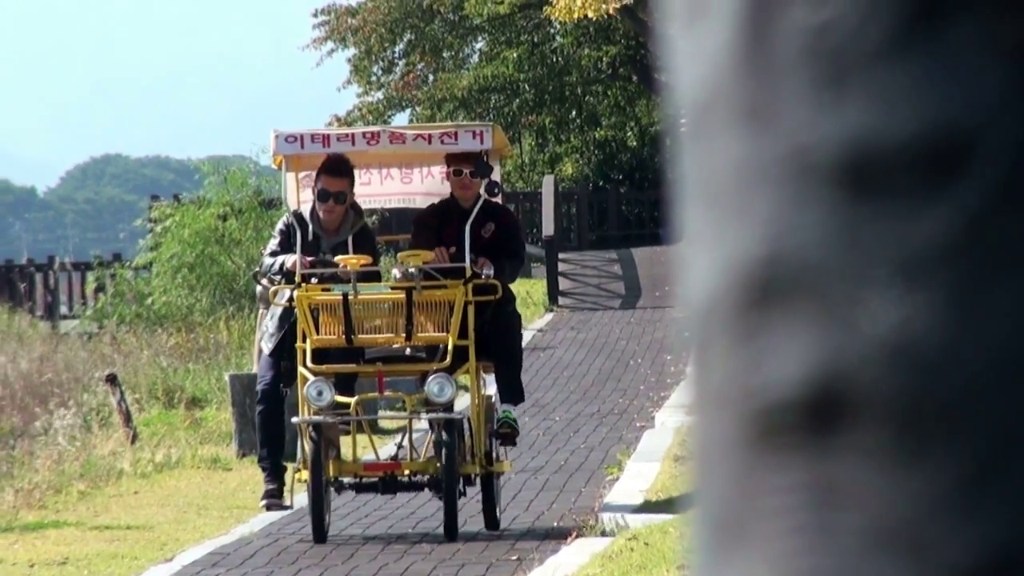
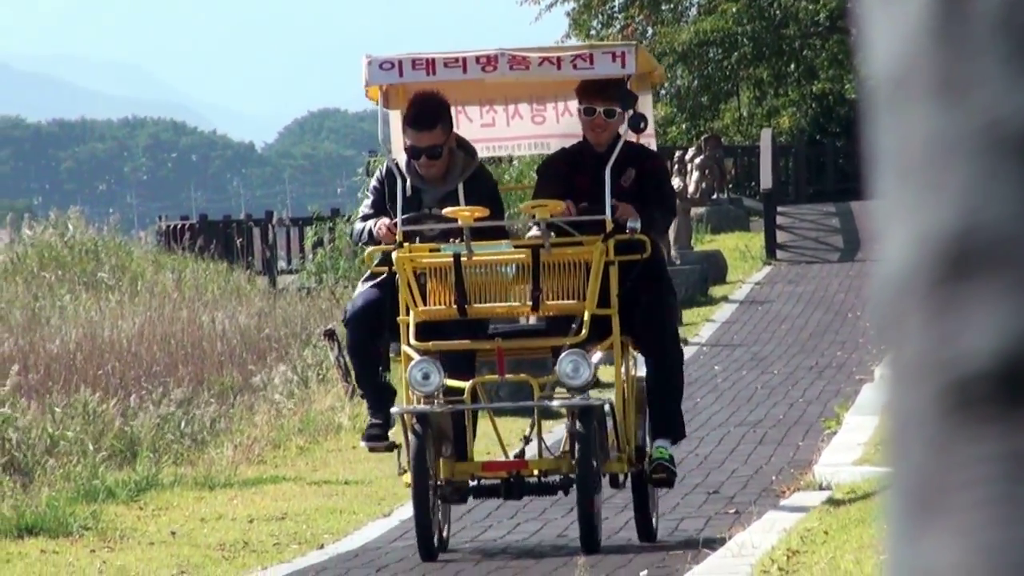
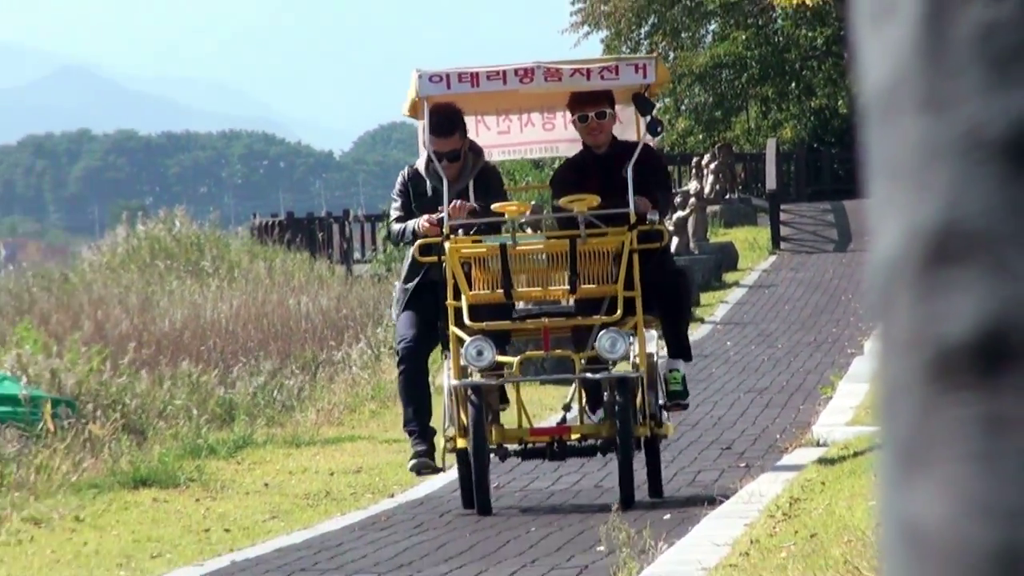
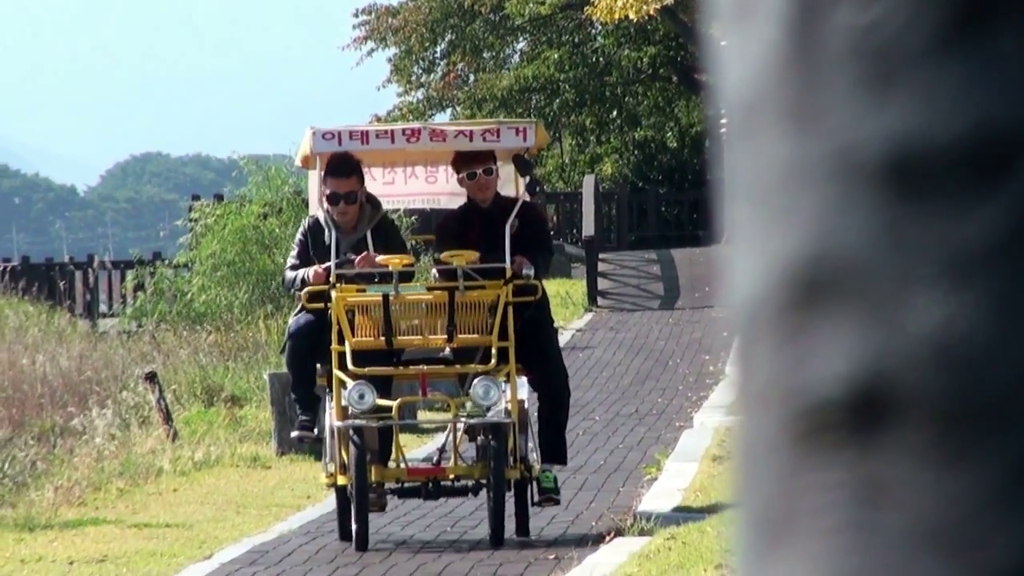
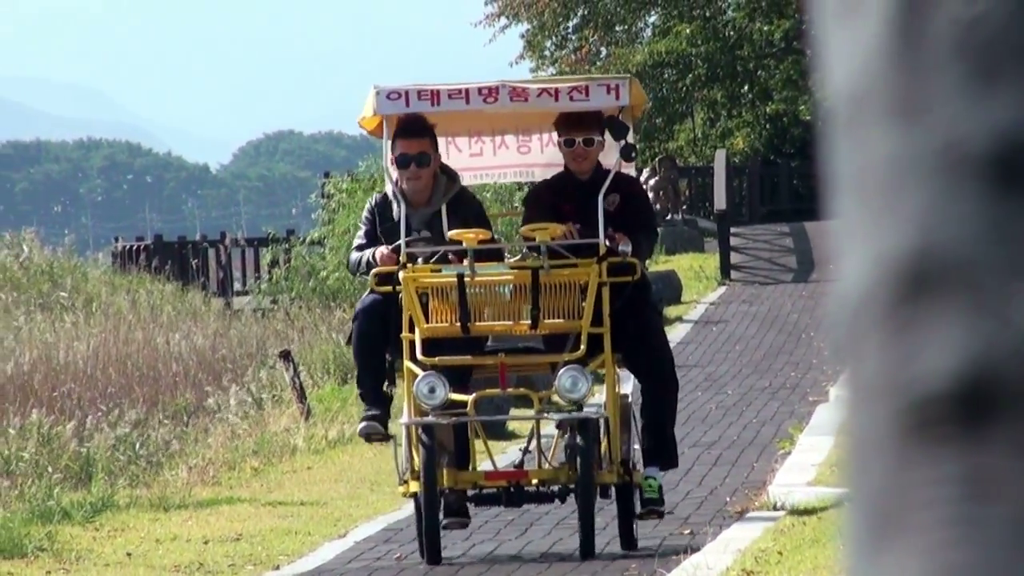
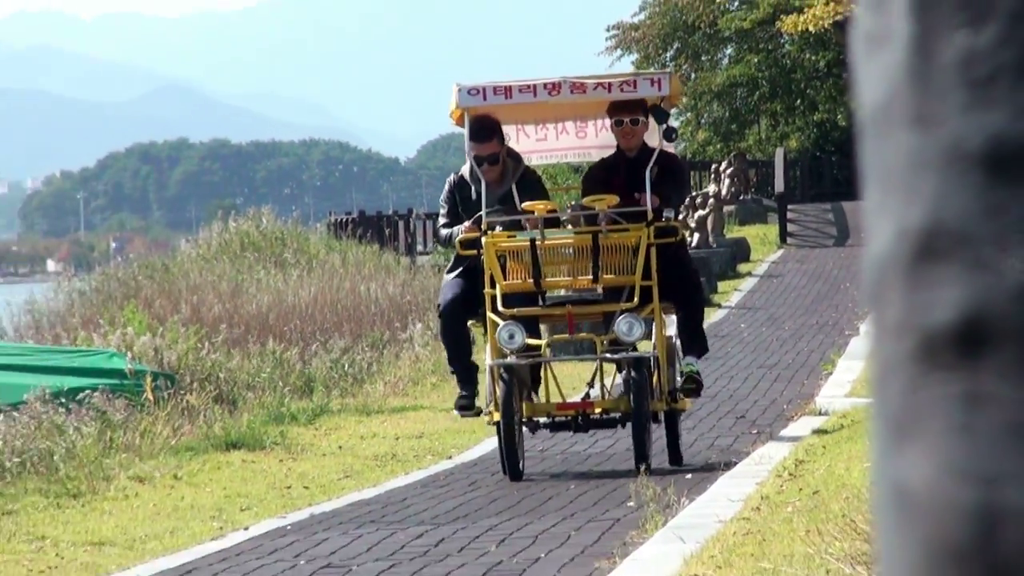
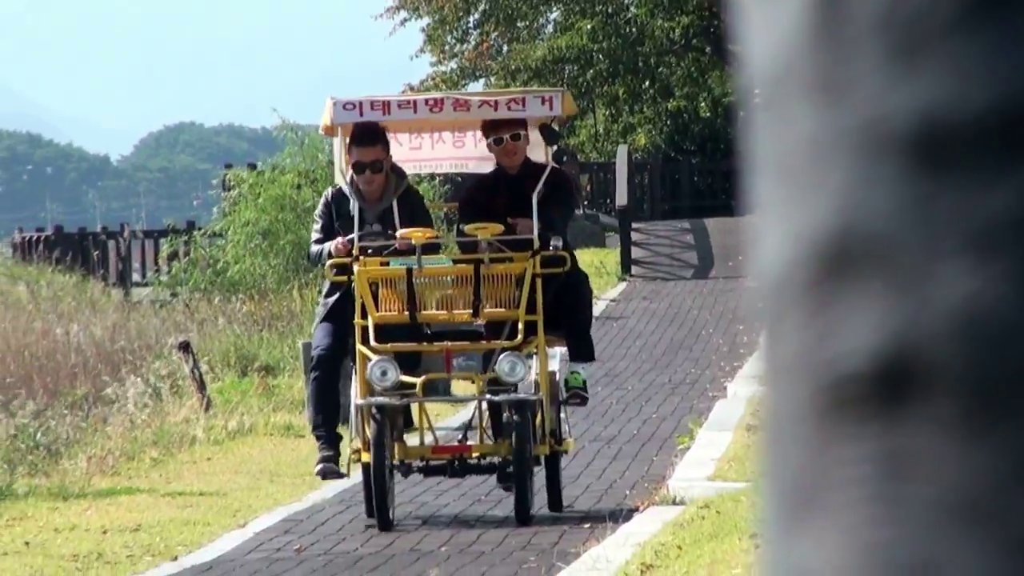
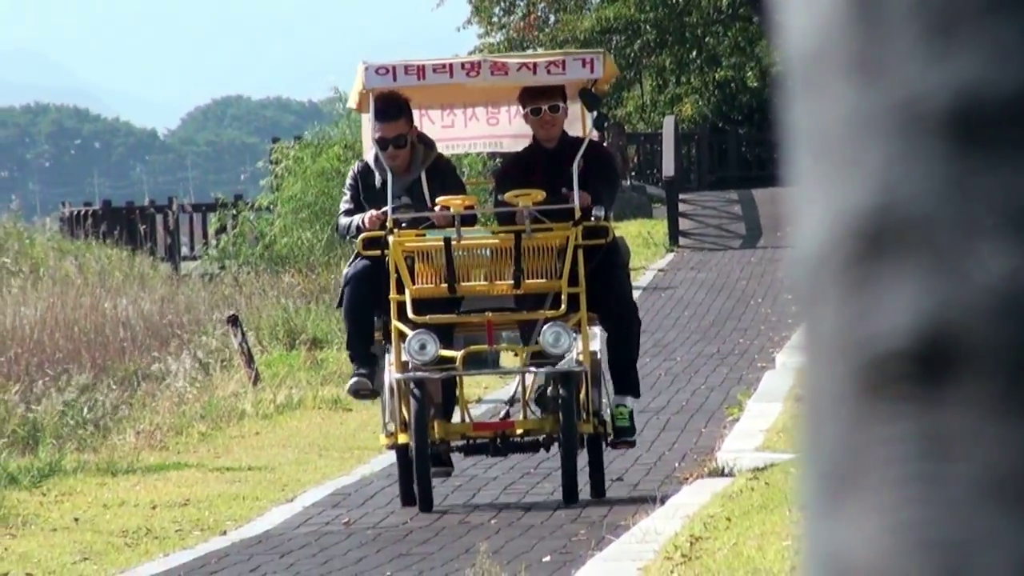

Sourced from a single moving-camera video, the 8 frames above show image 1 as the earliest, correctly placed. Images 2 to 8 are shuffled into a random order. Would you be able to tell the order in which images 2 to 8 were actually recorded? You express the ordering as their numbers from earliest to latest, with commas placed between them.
4, 7, 8, 5, 2, 3, 6
